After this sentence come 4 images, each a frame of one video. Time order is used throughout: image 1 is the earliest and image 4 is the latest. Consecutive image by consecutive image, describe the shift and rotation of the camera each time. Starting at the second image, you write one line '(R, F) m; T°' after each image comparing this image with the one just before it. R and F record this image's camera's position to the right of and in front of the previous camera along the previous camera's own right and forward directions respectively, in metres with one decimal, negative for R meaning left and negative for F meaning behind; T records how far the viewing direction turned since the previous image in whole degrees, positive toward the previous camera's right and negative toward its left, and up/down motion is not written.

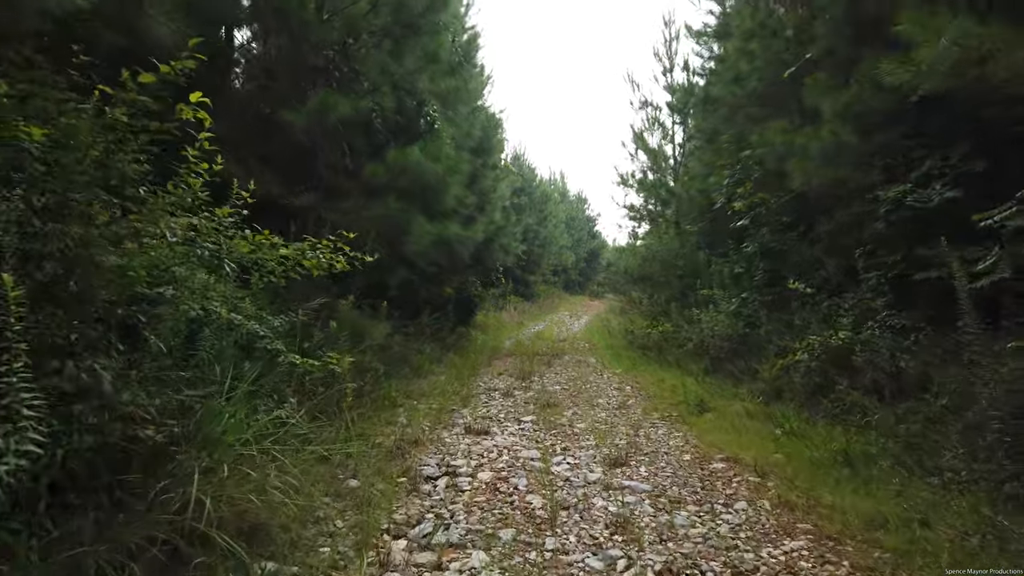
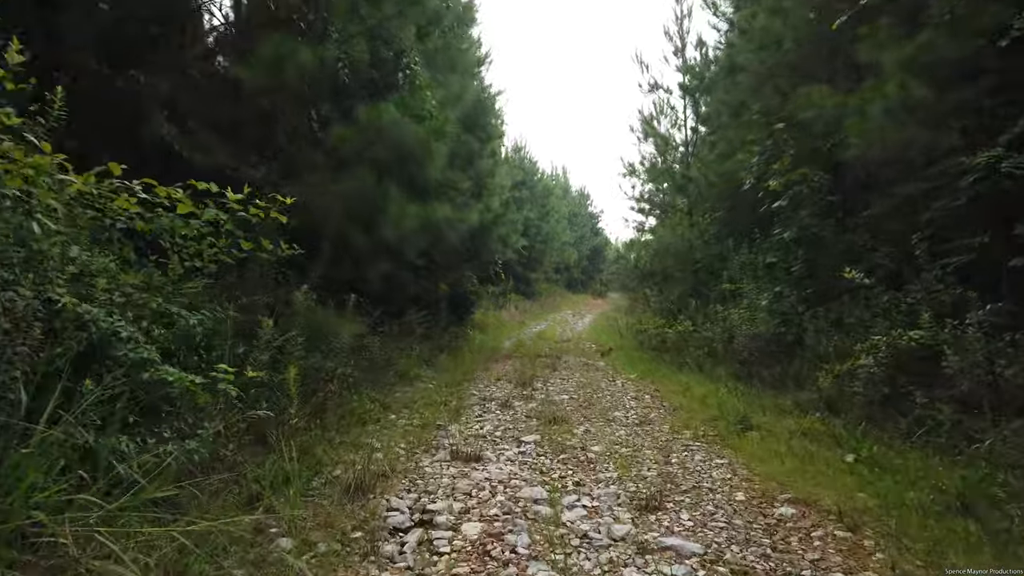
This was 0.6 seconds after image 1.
(0.0, +1.4) m; 0°
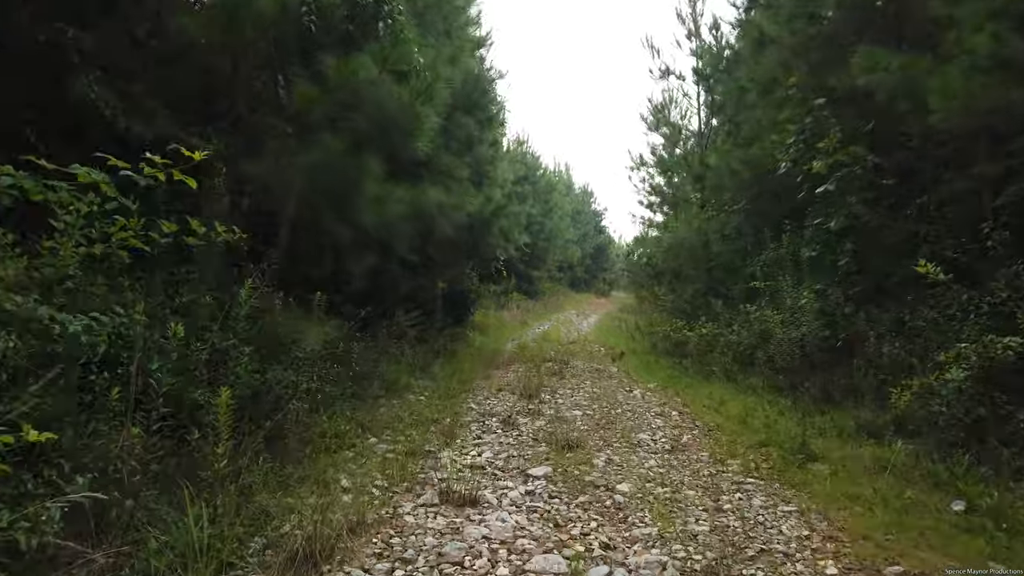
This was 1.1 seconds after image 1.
(0.0, +1.2) m; 0°
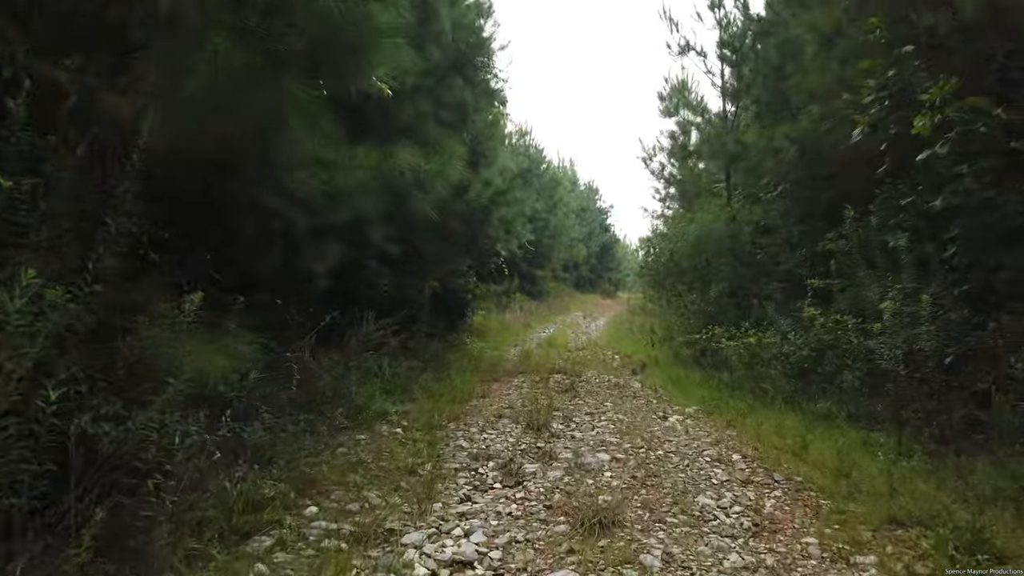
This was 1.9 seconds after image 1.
(0.0, +1.9) m; 0°
